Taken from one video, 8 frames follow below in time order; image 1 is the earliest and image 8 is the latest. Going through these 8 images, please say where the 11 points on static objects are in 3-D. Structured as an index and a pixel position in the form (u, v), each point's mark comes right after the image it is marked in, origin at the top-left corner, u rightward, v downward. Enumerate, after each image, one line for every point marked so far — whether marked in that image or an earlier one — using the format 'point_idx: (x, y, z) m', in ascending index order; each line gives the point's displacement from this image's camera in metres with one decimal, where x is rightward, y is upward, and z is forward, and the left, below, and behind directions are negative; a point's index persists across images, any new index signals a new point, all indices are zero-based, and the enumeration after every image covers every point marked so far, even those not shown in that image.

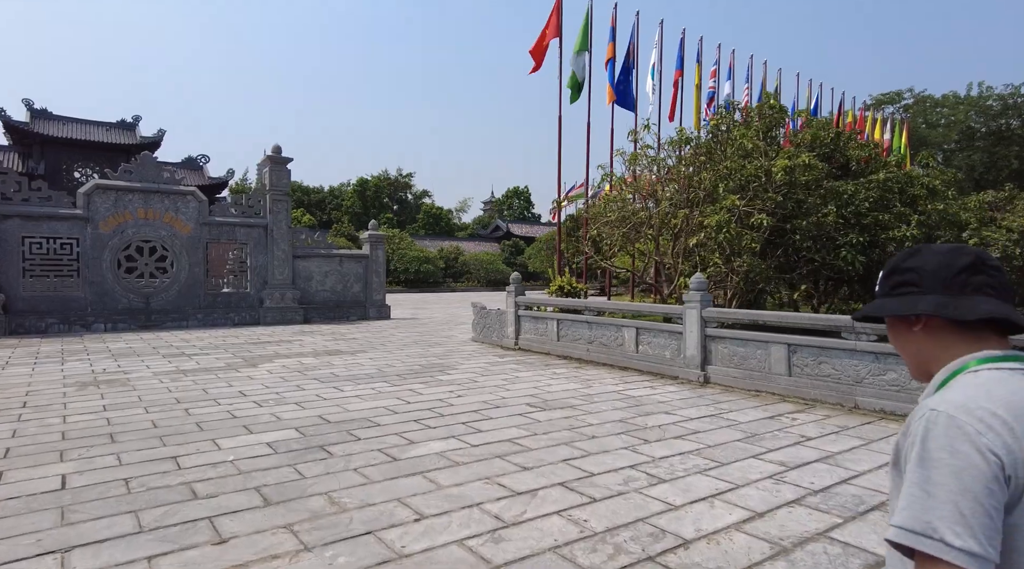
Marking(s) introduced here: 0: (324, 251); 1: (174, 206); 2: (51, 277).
0: (-3.9, +0.7, +14.1) m
1: (-6.2, +1.4, +12.5) m
2: (-7.7, +0.1, +11.4) m
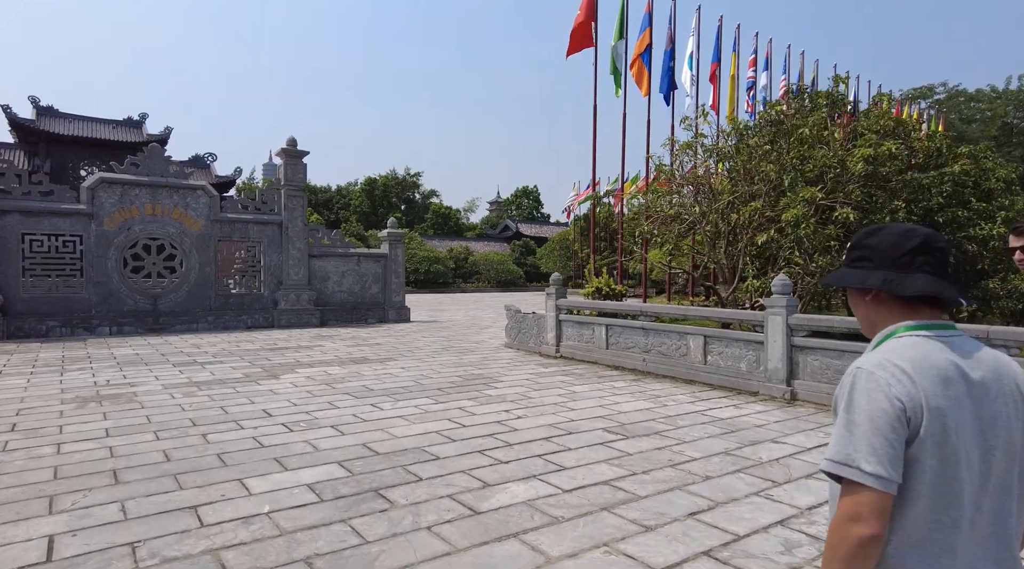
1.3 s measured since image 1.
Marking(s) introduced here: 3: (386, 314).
0: (-3.3, +0.7, +13.4) m
1: (-5.7, +1.4, +11.7) m
2: (-7.1, +0.1, +10.6) m
3: (-2.6, -0.6, +13.9) m
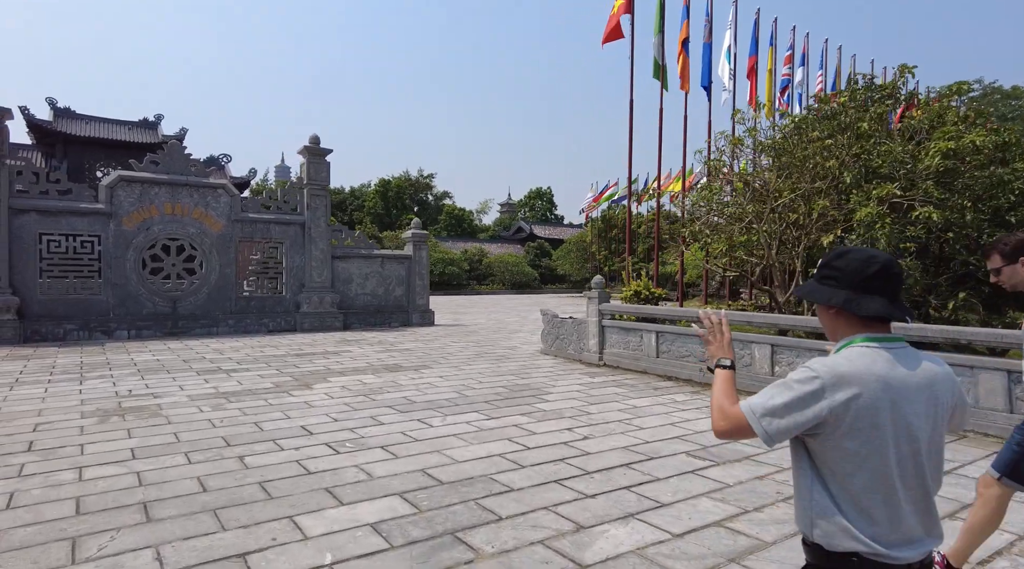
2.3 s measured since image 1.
0: (-2.8, +0.6, +12.9) m
1: (-5.1, +1.4, +11.3) m
2: (-6.6, +0.1, +10.2) m
3: (-2.0, -0.6, +13.4) m
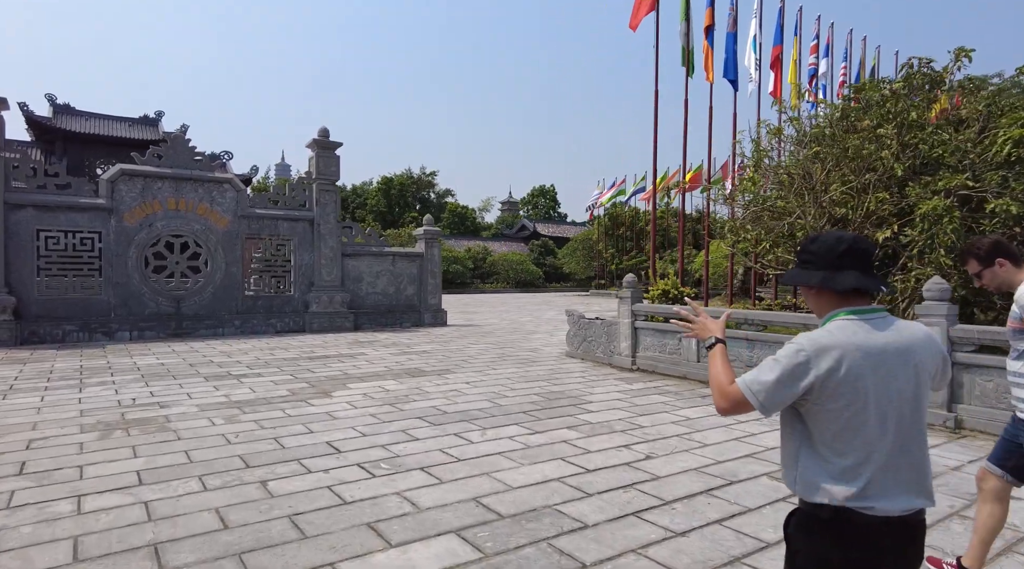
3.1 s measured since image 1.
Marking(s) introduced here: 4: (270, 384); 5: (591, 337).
0: (-2.5, +0.6, +12.5) m
1: (-4.8, +1.4, +10.9) m
2: (-6.3, +0.1, +9.7) m
3: (-1.7, -0.6, +13.0) m
4: (-2.2, -0.9, +6.2) m
5: (+0.9, -0.6, +8.2) m
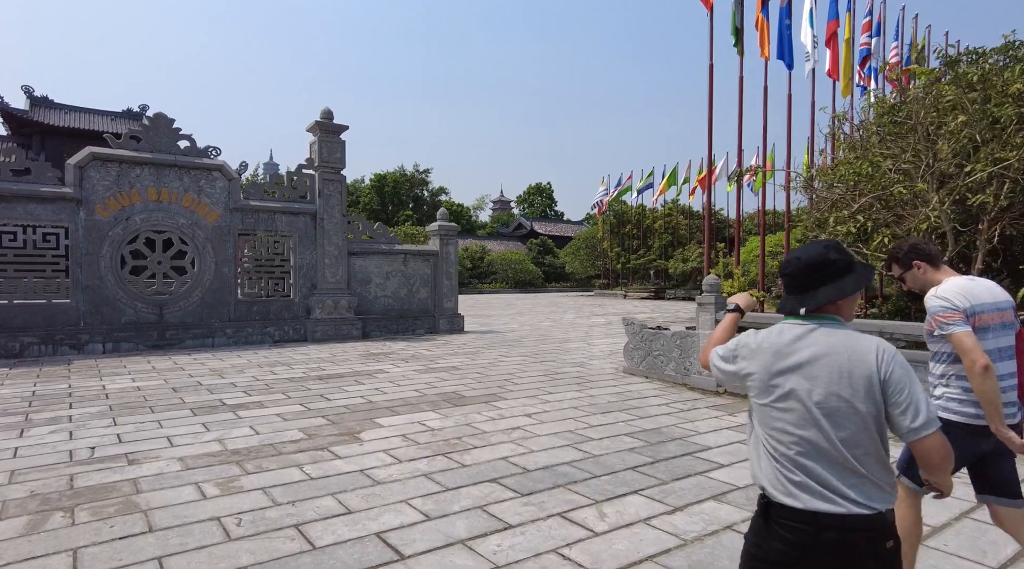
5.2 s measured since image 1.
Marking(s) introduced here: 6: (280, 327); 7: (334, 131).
0: (-2.0, +0.6, +11.0) m
1: (-4.4, +1.4, +9.4) m
2: (-5.8, +0.1, +8.3) m
3: (-1.3, -0.7, +11.5) m
4: (-1.6, -0.9, +4.8) m
5: (+1.5, -0.7, +6.8) m
6: (-3.4, -0.6, +9.9) m
7: (-2.7, +2.4, +10.4) m
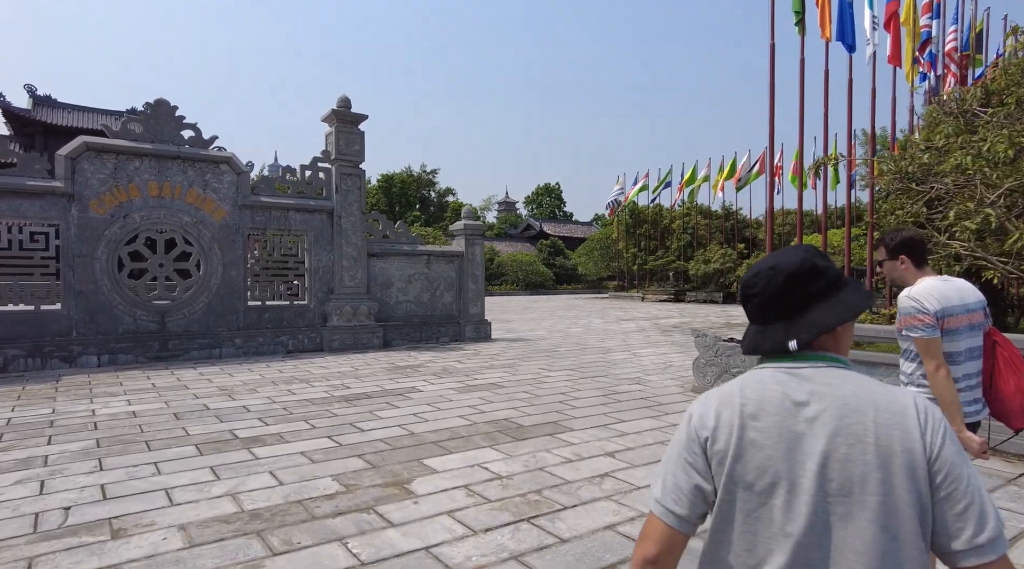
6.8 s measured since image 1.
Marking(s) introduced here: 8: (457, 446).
0: (-1.5, +0.5, +10.1) m
1: (-3.9, +1.3, +8.5) m
2: (-5.4, 0.0, +7.3) m
3: (-0.8, -0.7, +10.6) m
4: (-1.2, -1.0, +3.8) m
5: (+1.9, -0.7, +5.9) m
6: (-2.9, -0.7, +9.0) m
7: (-2.2, +2.3, +9.5) m
8: (-0.3, -1.0, +4.2) m
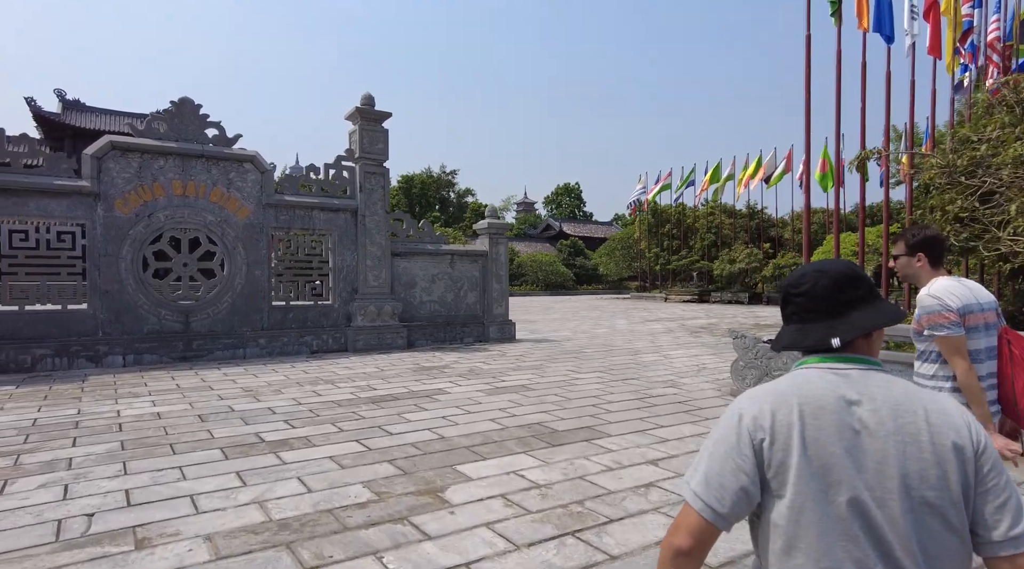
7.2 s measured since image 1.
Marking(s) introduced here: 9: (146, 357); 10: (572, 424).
0: (-1.2, +0.5, +10.0) m
1: (-3.5, +1.3, +8.4) m
2: (-5.1, 0.0, +7.3) m
3: (-0.4, -0.7, +10.4) m
4: (-1.0, -1.0, +3.7) m
5: (+2.2, -0.7, +5.6) m
6: (-2.5, -0.7, +8.9) m
7: (-1.9, +2.3, +9.4) m
8: (-0.1, -1.0, +4.1) m
9: (-4.2, -0.8, +7.8) m
10: (+0.4, -1.0, +4.8) m
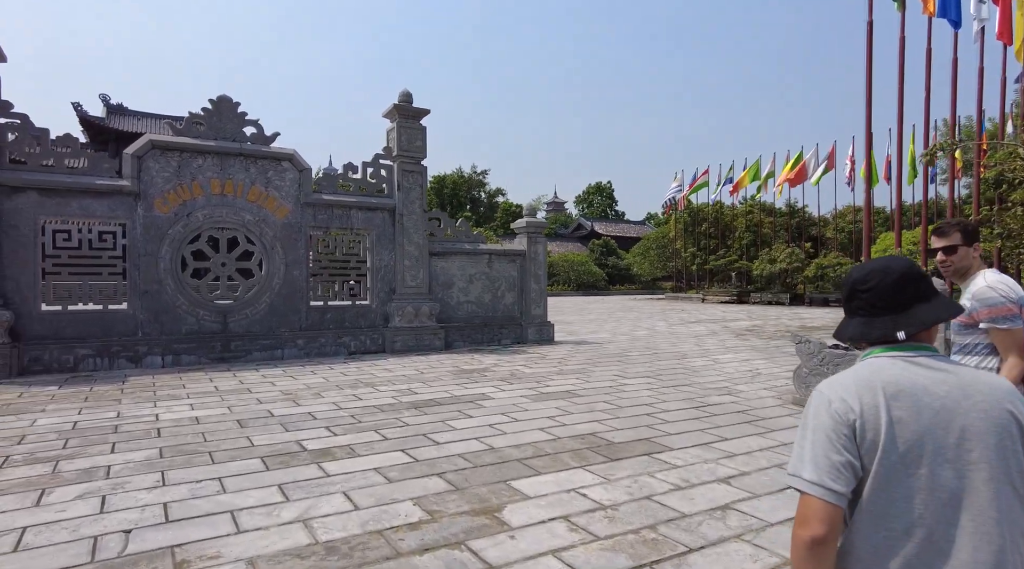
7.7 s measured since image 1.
0: (-0.6, +0.5, +9.7) m
1: (-3.0, +1.3, +8.3) m
2: (-4.6, 0.0, +7.3) m
3: (+0.2, -0.7, +10.2) m
4: (-0.7, -1.0, +3.4) m
5: (+2.6, -0.7, +5.3) m
6: (-2.0, -0.7, +8.7) m
7: (-1.3, +2.3, +9.2) m
8: (+0.2, -1.0, +3.8) m
9: (-3.7, -0.8, +7.7) m
10: (+0.8, -1.0, +4.5) m
